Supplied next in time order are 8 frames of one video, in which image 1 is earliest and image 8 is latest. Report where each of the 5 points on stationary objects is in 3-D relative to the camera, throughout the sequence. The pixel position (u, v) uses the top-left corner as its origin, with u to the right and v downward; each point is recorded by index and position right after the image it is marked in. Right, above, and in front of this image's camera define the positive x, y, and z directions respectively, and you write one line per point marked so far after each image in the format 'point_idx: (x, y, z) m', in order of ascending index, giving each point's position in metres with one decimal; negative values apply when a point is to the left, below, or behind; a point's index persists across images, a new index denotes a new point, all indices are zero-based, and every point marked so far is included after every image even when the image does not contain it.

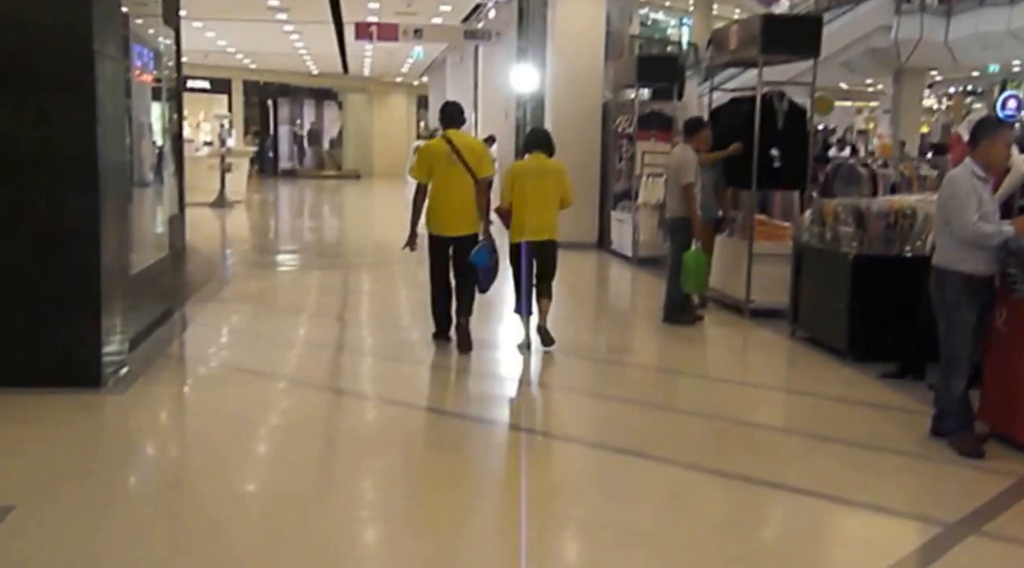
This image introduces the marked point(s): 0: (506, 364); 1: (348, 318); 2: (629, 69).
0: (-0.1, -0.5, +6.2) m
1: (-1.2, -0.3, +7.3) m
2: (+1.2, +2.1, +9.9) m
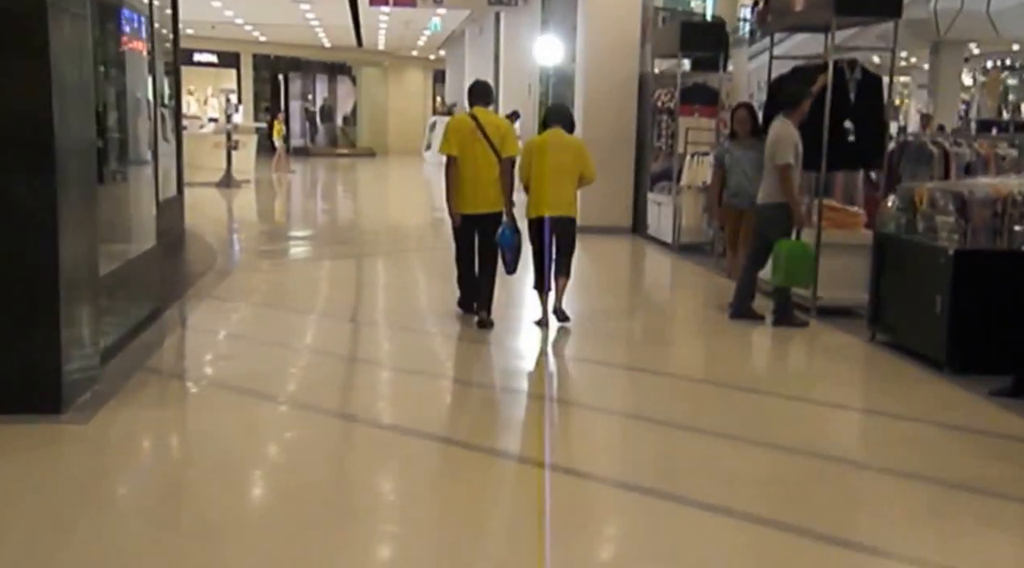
0: (+0.1, -0.5, +5.4) m
1: (-1.0, -0.2, +6.5) m
2: (+1.4, +2.1, +9.0) m
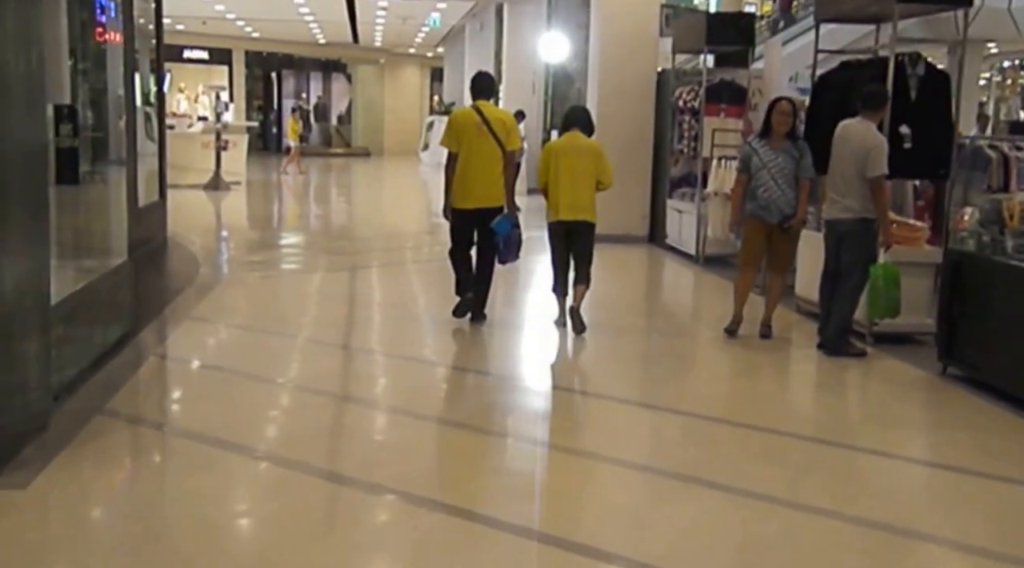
0: (+0.2, -0.6, +4.7) m
1: (-0.9, -0.3, +5.8) m
2: (+1.5, +2.0, +8.3) m
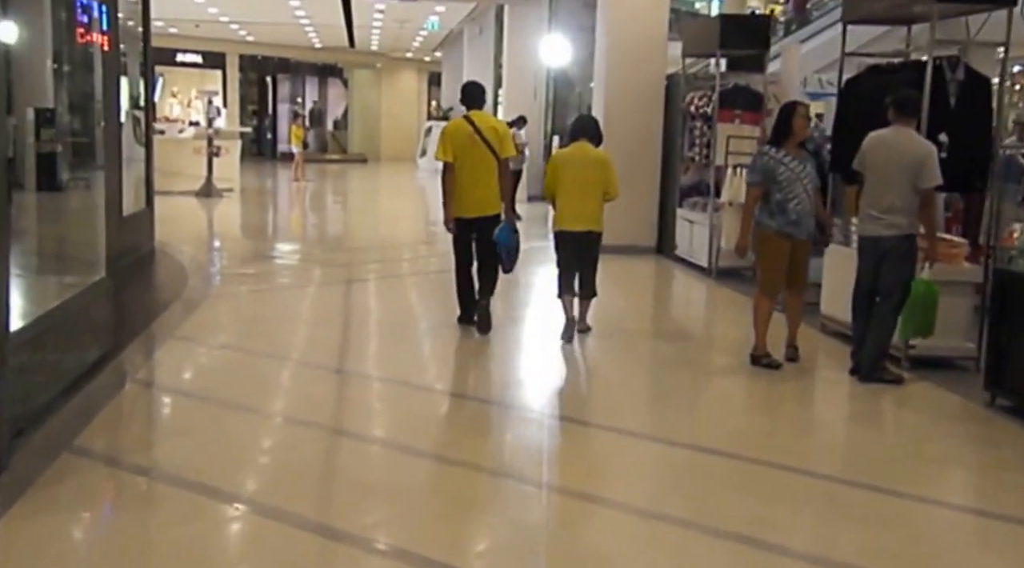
0: (+0.3, -0.7, +4.3) m
1: (-0.9, -0.4, +5.4) m
2: (+1.5, +1.9, +7.9) m
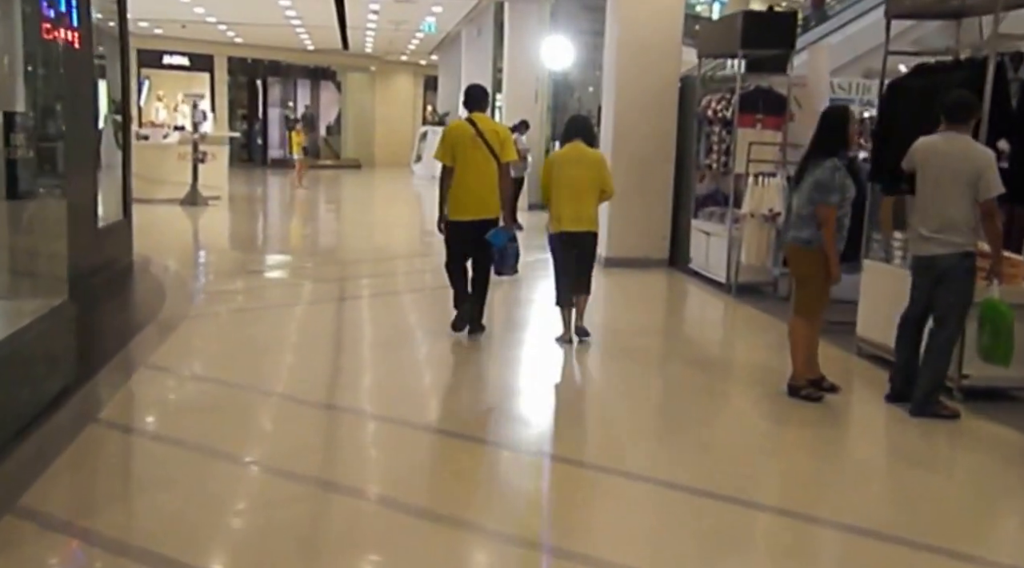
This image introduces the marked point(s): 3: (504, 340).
0: (+0.3, -0.8, +3.7) m
1: (-0.8, -0.5, +4.9) m
2: (+1.6, +1.8, +7.4) m
3: (0.0, -0.4, +6.6) m
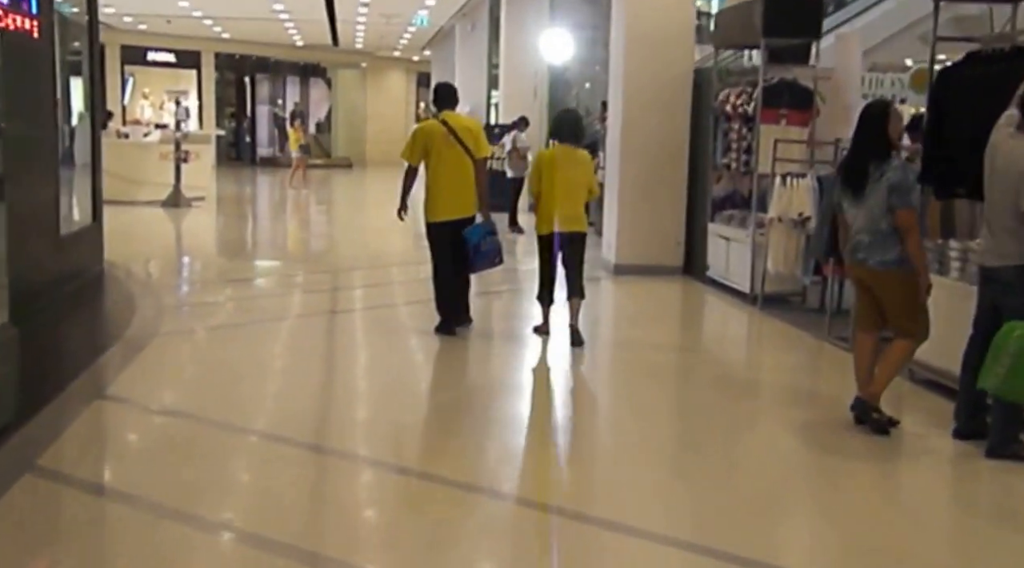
0: (+0.4, -0.9, +3.2) m
1: (-0.8, -0.6, +4.3) m
2: (+1.6, +1.7, +6.8) m
3: (0.0, -0.4, +6.0) m
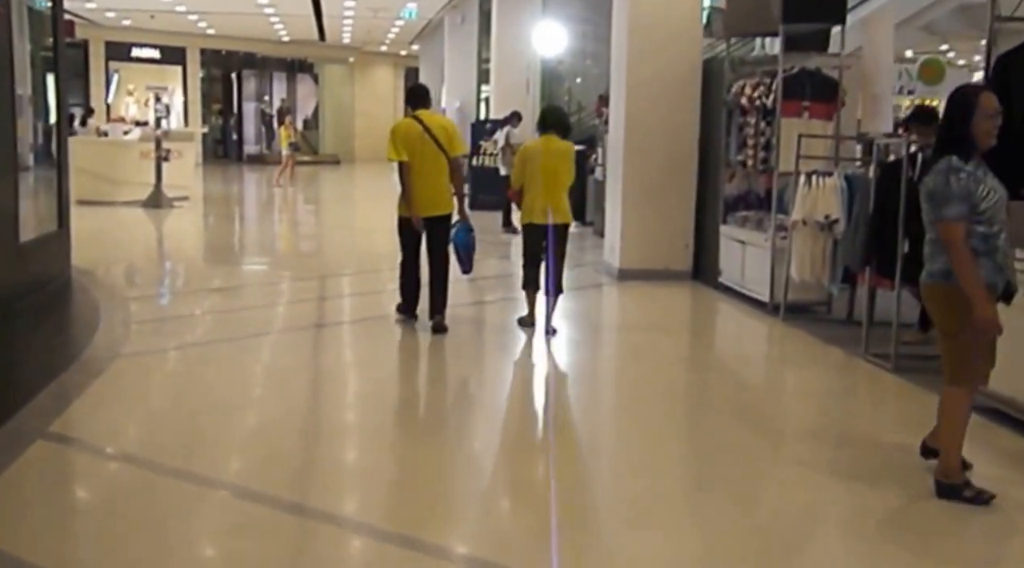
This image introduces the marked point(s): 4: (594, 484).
0: (+0.4, -0.9, +2.6) m
1: (-0.8, -0.7, +3.7) m
2: (+1.5, +1.7, +6.2) m
3: (0.0, -0.5, +5.4) m
4: (+0.3, -0.8, +3.8) m
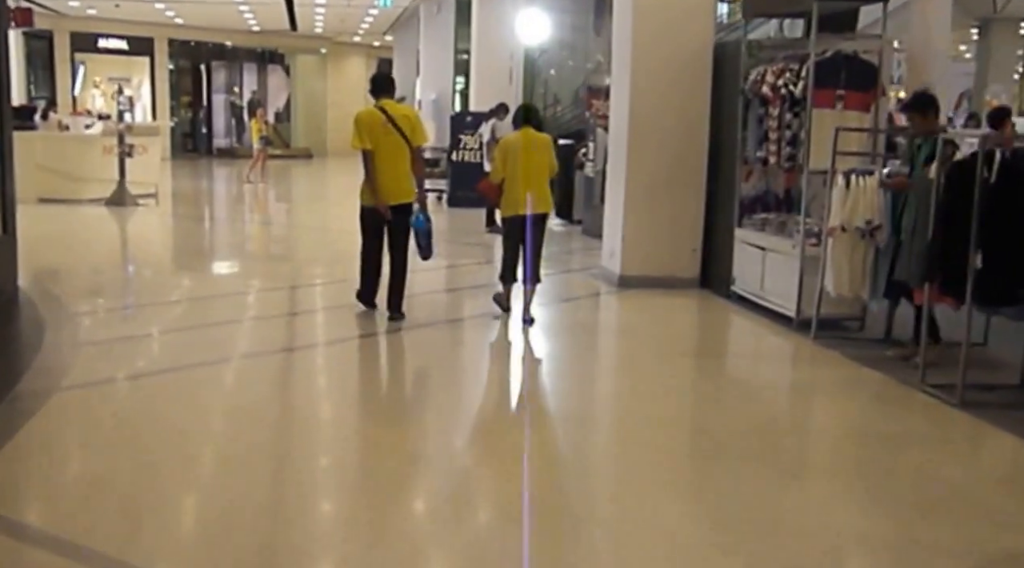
0: (+0.5, -1.0, +1.9) m
1: (-0.7, -0.8, +3.0) m
2: (+1.5, +1.6, +5.6) m
3: (0.0, -0.6, +4.7) m
4: (+0.3, -0.8, +3.1) m
